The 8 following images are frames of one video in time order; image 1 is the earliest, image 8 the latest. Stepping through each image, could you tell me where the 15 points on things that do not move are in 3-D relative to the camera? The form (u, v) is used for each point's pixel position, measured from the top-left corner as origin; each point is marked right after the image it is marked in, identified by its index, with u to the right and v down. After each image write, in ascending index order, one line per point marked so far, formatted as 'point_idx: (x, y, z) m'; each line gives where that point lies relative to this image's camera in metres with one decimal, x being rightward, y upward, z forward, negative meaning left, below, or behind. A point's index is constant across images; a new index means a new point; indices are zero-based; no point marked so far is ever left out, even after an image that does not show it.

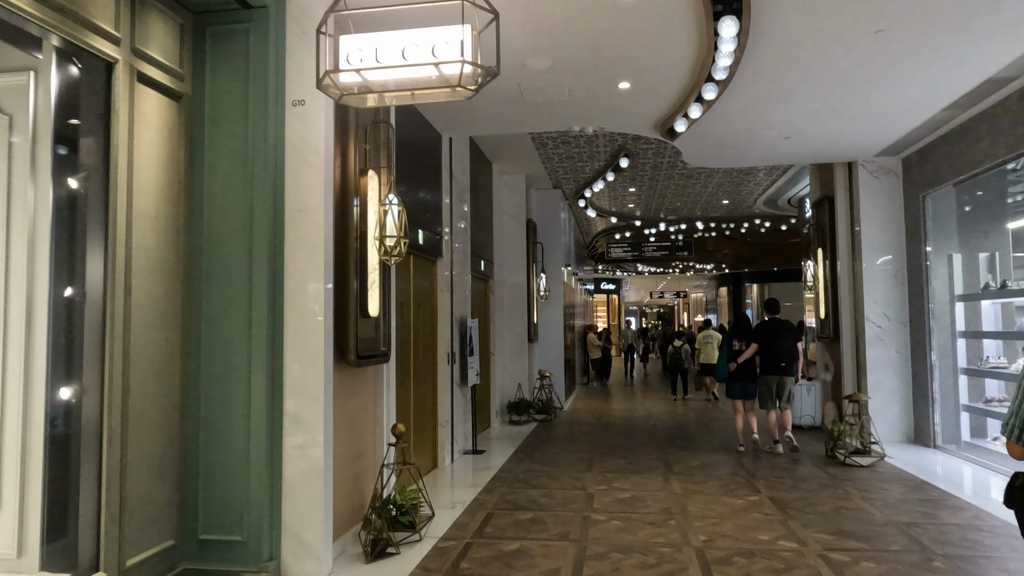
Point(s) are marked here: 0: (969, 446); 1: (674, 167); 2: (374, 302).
0: (+4.1, -1.4, +6.3) m
1: (+2.0, +1.5, +8.8) m
2: (-0.8, -0.1, +3.8) m
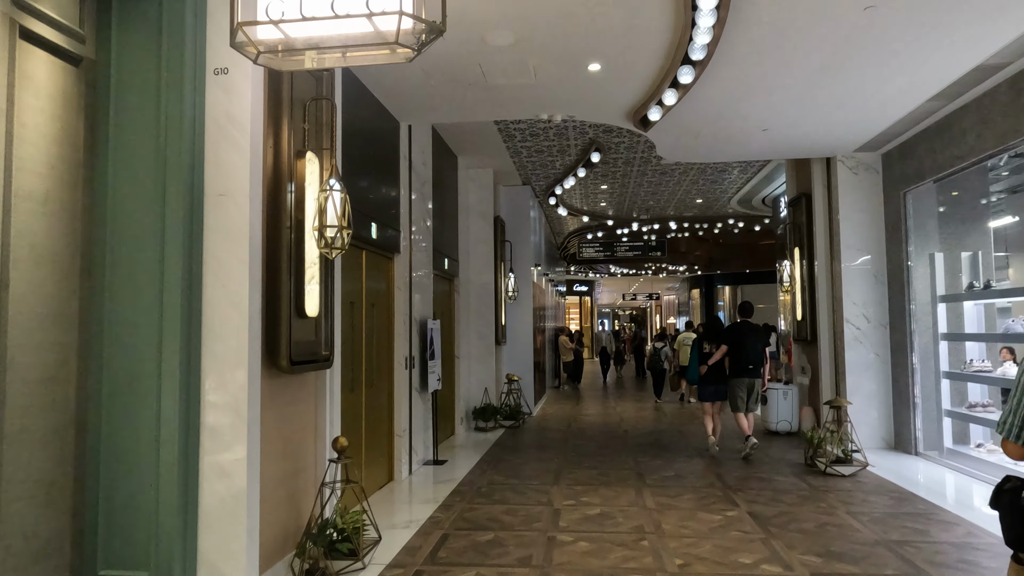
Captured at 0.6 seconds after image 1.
0: (+3.8, -1.4, +6.0) m
1: (+1.6, +1.5, +8.5) m
2: (-1.0, -0.1, +3.4) m
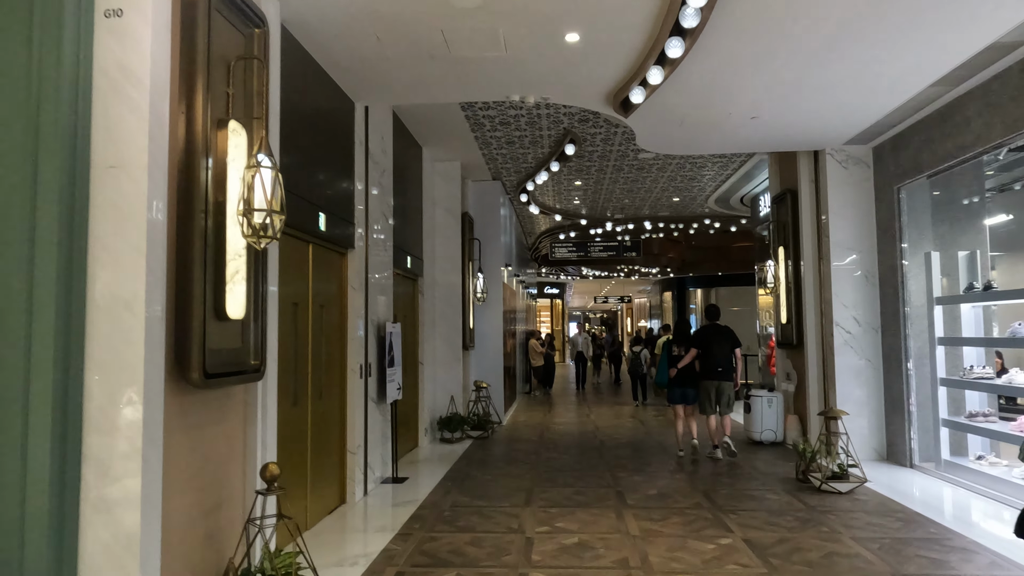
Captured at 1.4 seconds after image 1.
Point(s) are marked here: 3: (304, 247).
0: (+3.6, -1.4, +5.6) m
1: (+1.3, +1.5, +8.0) m
2: (-1.1, 0.0, +2.8) m
3: (-1.3, +0.3, +4.3) m
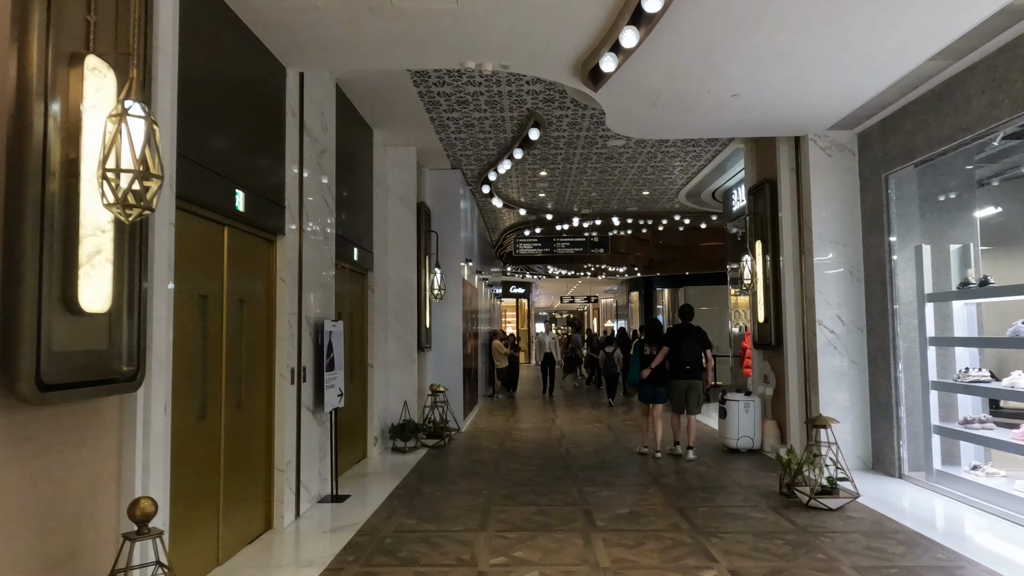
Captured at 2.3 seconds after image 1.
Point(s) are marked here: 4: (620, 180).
0: (+3.2, -1.4, +5.2) m
1: (+0.9, +1.6, +7.4) m
2: (-1.3, 0.0, +2.2) m
3: (-1.5, +0.3, +3.6) m
4: (+1.5, +1.5, +9.4) m
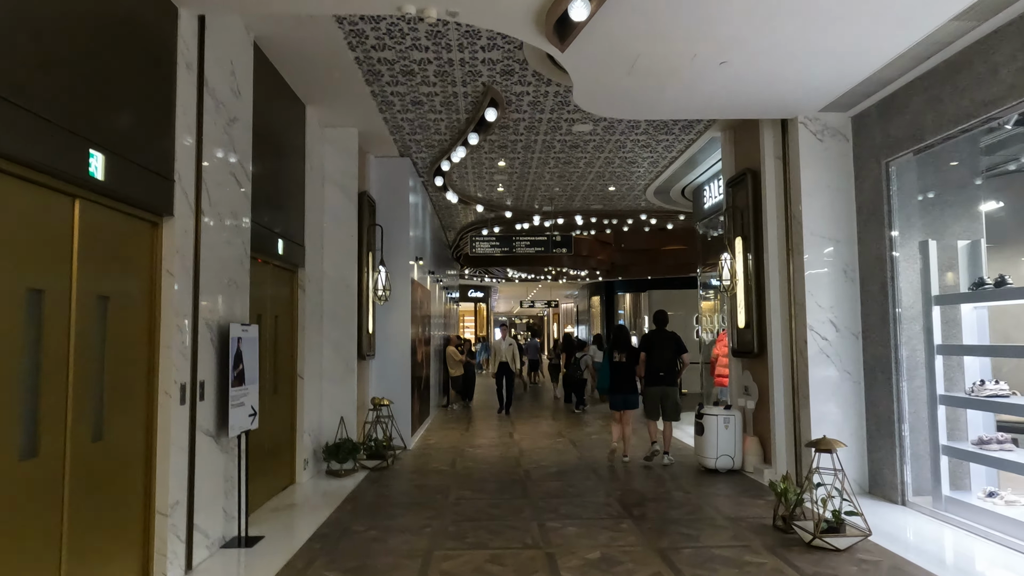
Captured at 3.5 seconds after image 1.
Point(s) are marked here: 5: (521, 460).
0: (+2.9, -1.4, +4.6) m
1: (+0.4, +1.5, +6.7) m
2: (-1.4, 0.0, +1.3) m
3: (-1.8, +0.3, +2.7) m
4: (+0.9, +1.4, +8.7) m
5: (+0.1, -1.6, +6.6) m
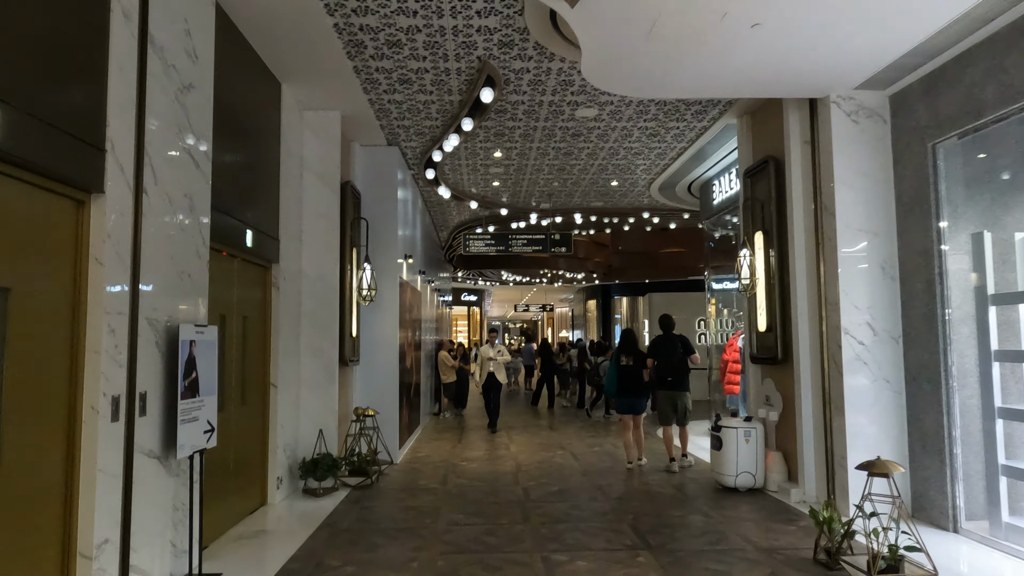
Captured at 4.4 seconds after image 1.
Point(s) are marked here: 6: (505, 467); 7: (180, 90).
0: (+2.9, -1.4, +4.0) m
1: (+0.4, +1.5, +6.1) m
2: (-1.4, +0.1, +0.7) m
3: (-1.7, +0.4, +2.1) m
4: (+0.9, +1.4, +8.1) m
5: (+0.1, -1.6, +6.0) m
6: (-0.1, -1.7, +6.5) m
7: (-1.7, +1.0, +3.5) m
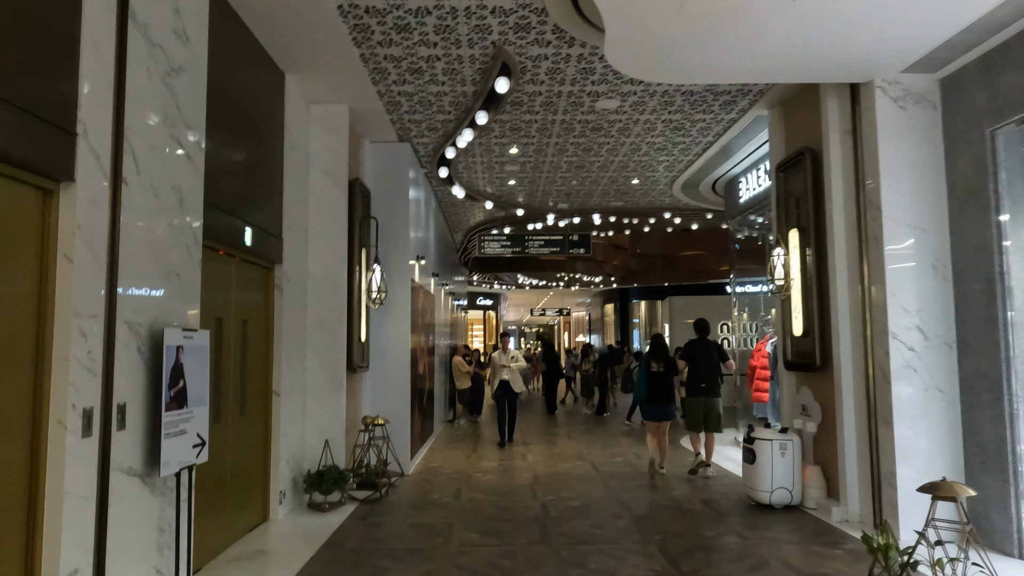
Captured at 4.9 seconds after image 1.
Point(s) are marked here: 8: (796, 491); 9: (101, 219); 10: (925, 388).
0: (+3.0, -1.4, +3.6) m
1: (+0.5, +1.5, +5.8) m
2: (-1.4, +0.1, +0.4) m
3: (-1.7, +0.4, +1.8) m
4: (+1.1, +1.4, +7.8) m
5: (+0.2, -1.6, +5.7) m
6: (+0.1, -1.7, +6.2) m
7: (-1.6, +1.0, +3.3) m
8: (+2.0, -1.5, +5.0) m
9: (-1.6, +0.3, +2.7) m
10: (+2.5, -0.6, +4.3) m
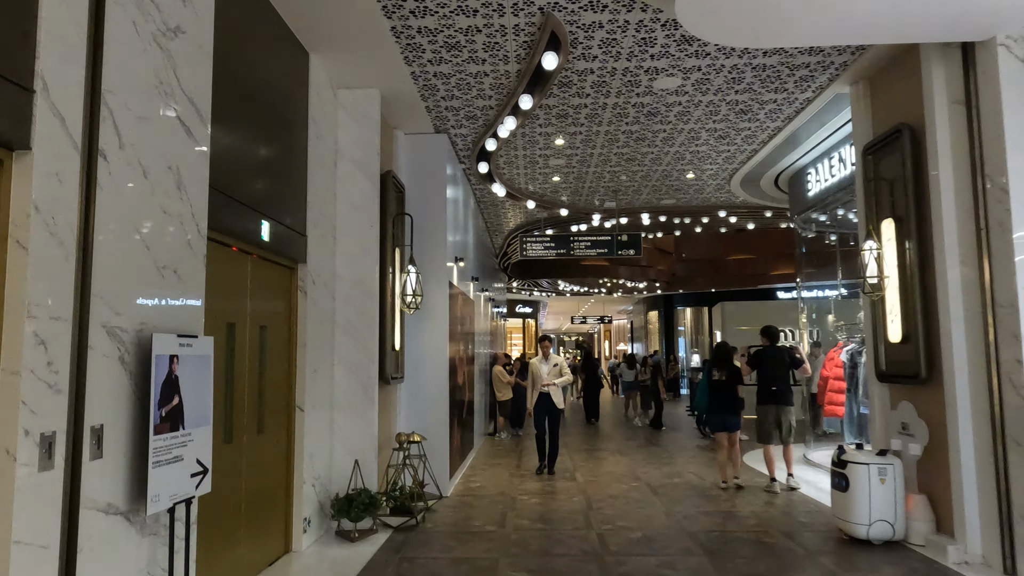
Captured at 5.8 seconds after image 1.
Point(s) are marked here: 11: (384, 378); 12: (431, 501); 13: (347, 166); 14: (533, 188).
0: (+3.2, -1.4, +2.8) m
1: (+0.9, +1.5, +5.2) m
2: (-1.3, +0.1, -0.1) m
3: (-1.5, +0.4, +1.3) m
4: (+1.5, +1.4, +7.1) m
5: (+0.6, -1.7, +5.0) m
6: (+0.5, -1.7, +5.5) m
7: (-1.4, +1.0, +2.8) m
8: (+2.4, -1.4, +4.3) m
9: (-1.4, +0.3, +2.2) m
10: (+2.8, -0.6, +3.6) m
11: (-1.0, -0.7, +5.1) m
12: (-0.6, -1.7, +5.5) m
13: (-1.2, +0.9, +5.2) m
14: (+0.3, +1.2, +8.5) m
